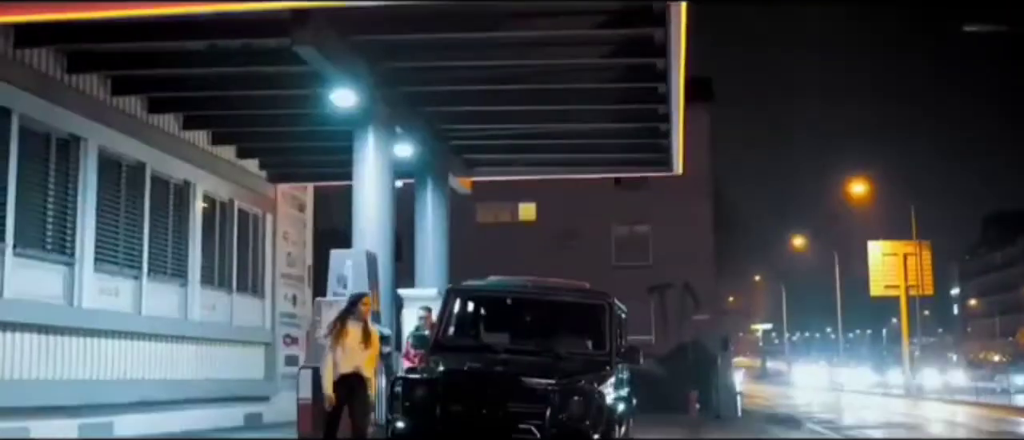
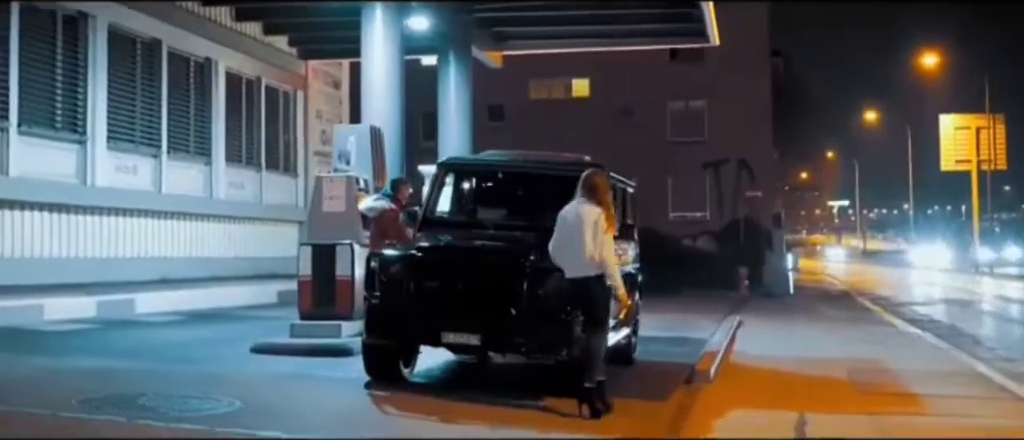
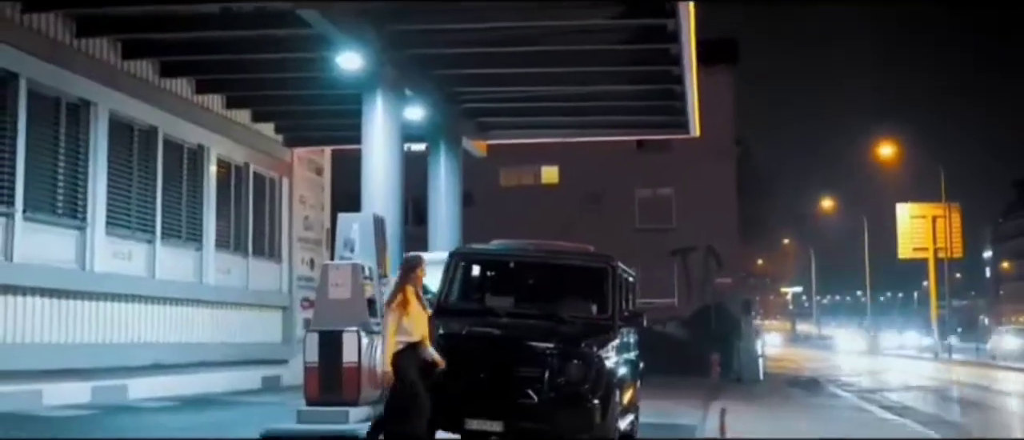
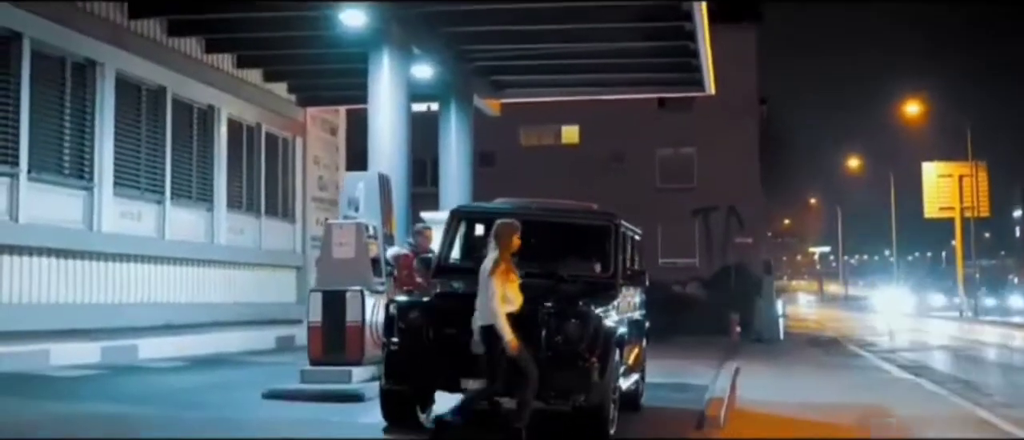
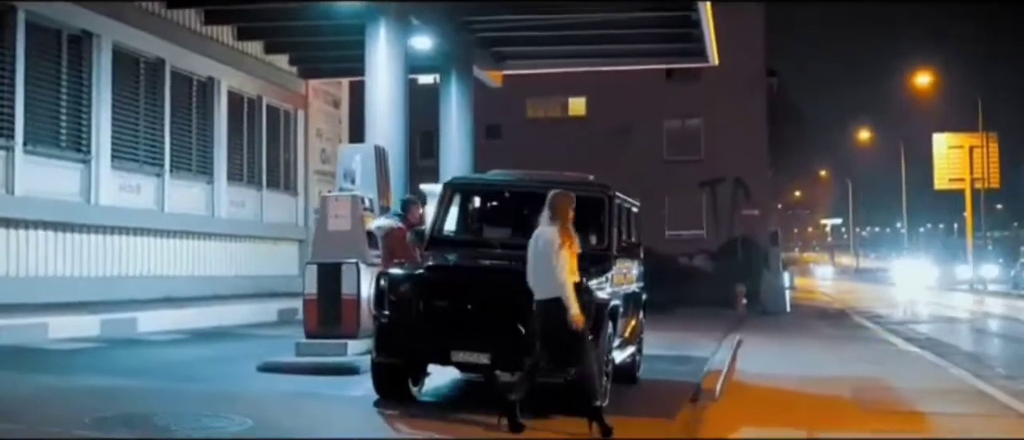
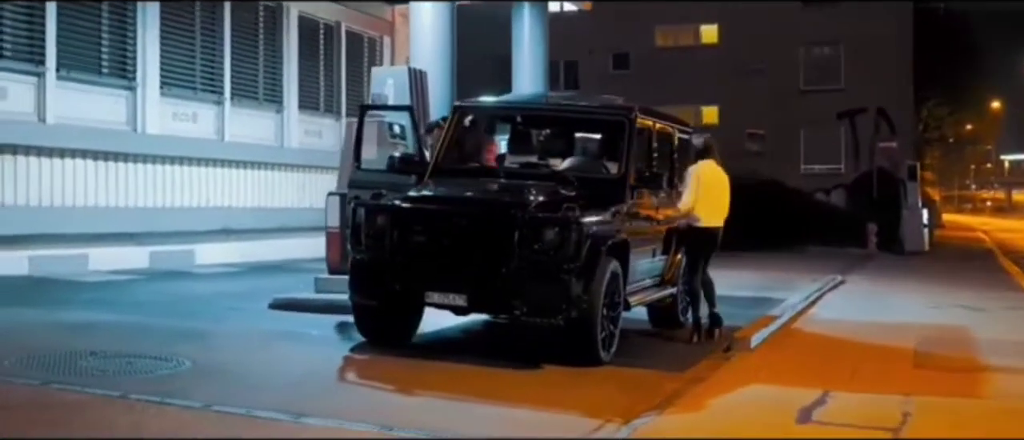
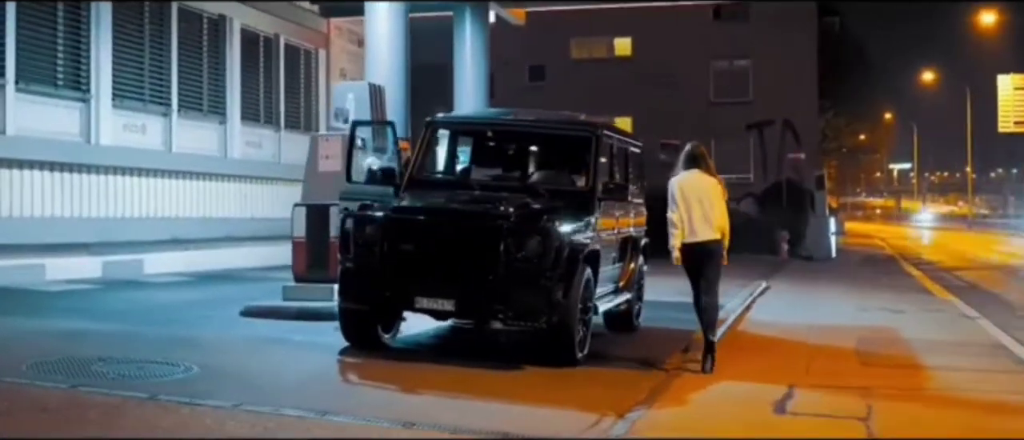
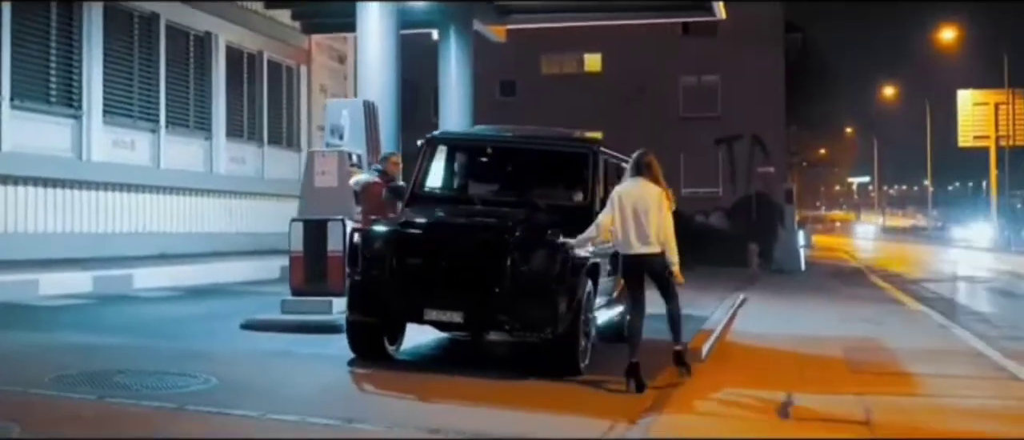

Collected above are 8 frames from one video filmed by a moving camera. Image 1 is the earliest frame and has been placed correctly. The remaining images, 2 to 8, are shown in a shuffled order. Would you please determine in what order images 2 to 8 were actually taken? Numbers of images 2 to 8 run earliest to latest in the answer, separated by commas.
3, 4, 5, 2, 8, 7, 6
